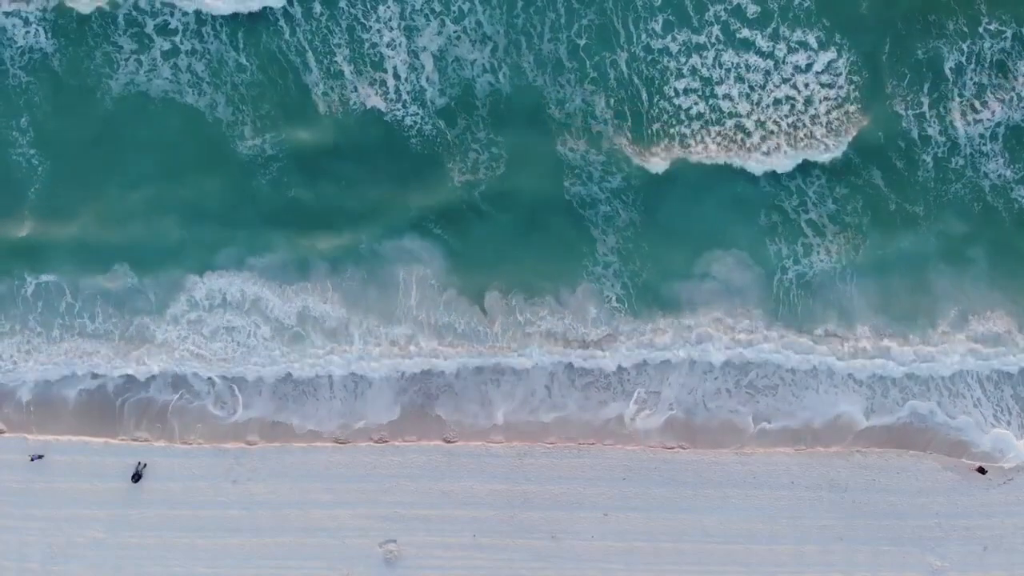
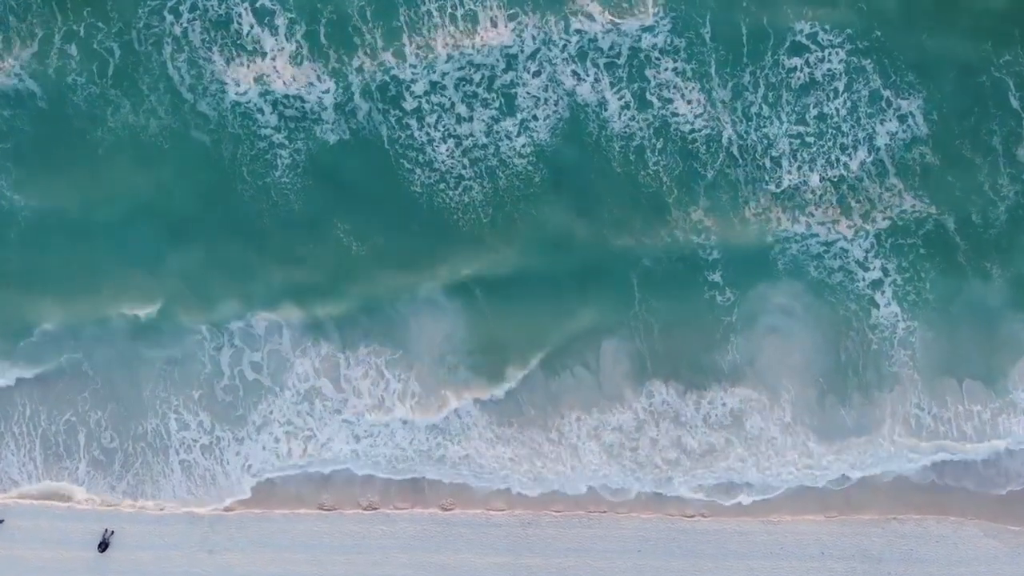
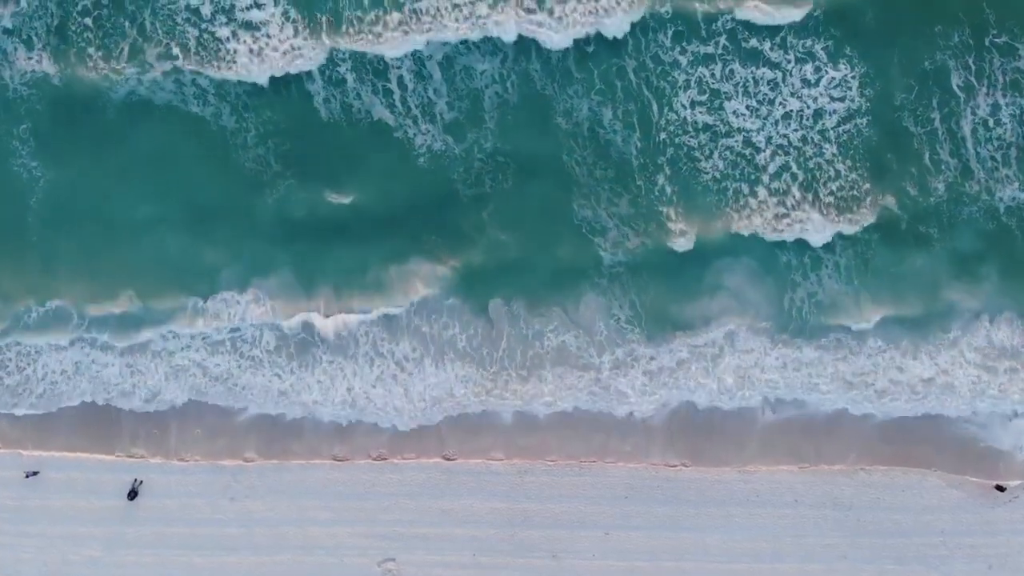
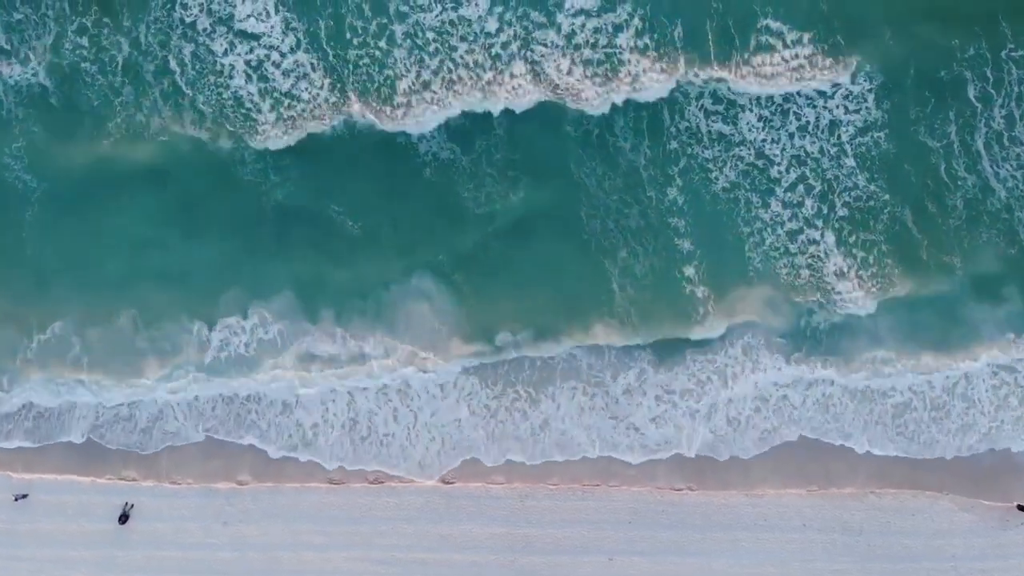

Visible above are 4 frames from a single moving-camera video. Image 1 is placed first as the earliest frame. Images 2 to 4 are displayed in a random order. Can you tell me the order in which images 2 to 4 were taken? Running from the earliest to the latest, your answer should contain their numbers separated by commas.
3, 4, 2
